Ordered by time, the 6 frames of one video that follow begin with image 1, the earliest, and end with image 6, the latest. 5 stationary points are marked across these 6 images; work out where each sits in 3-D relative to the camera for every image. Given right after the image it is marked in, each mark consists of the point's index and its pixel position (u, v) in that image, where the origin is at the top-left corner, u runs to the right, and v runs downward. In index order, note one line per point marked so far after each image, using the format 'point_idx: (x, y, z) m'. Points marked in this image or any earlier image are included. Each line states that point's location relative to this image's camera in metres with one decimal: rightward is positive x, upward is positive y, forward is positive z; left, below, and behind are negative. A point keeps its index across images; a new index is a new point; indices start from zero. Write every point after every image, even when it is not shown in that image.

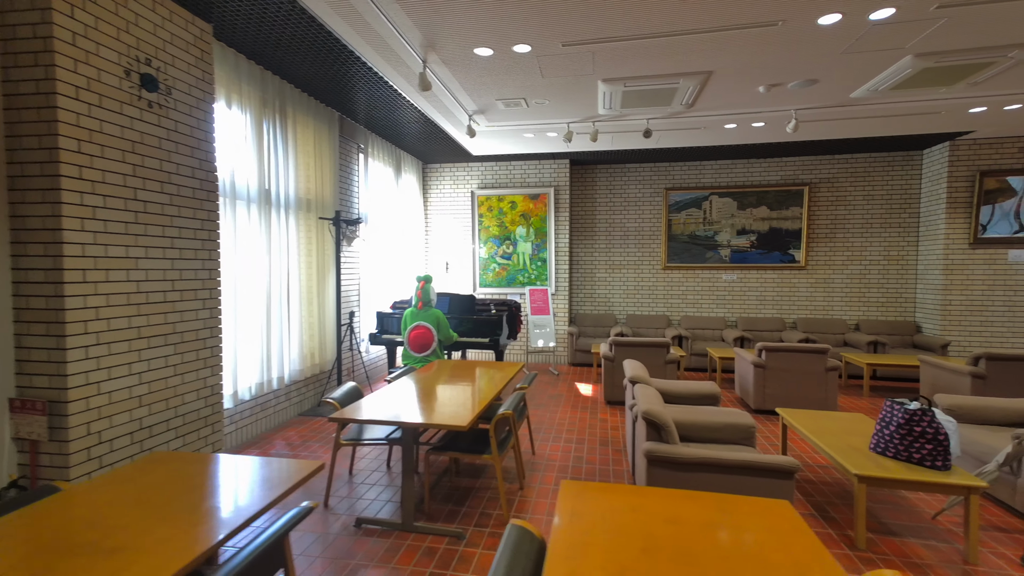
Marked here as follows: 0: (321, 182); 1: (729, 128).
0: (-2.1, +1.2, +4.8) m
1: (+2.6, +1.9, +5.3) m
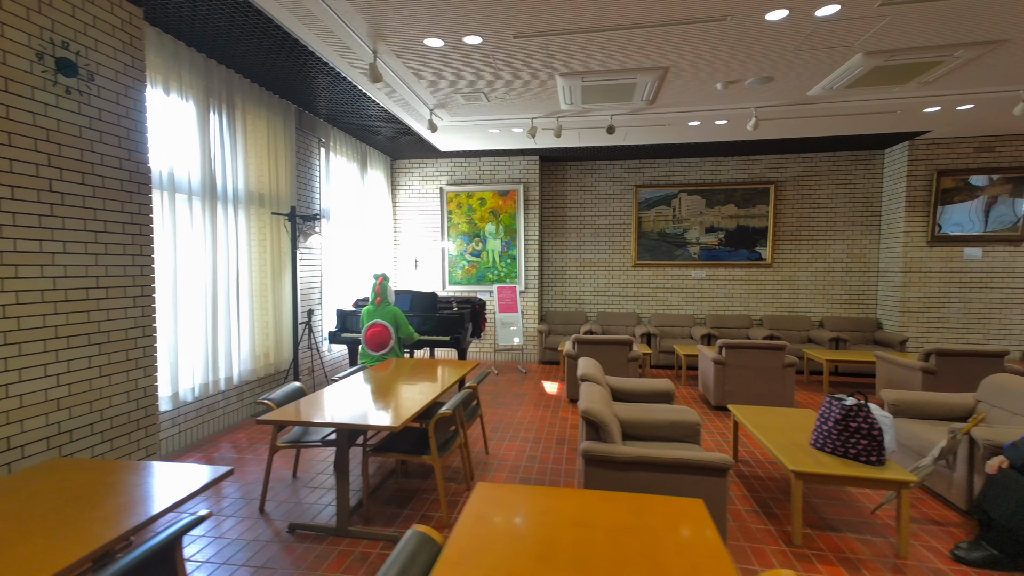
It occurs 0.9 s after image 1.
0: (-2.5, +1.2, +4.7) m
1: (+2.2, +2.0, +5.3) m
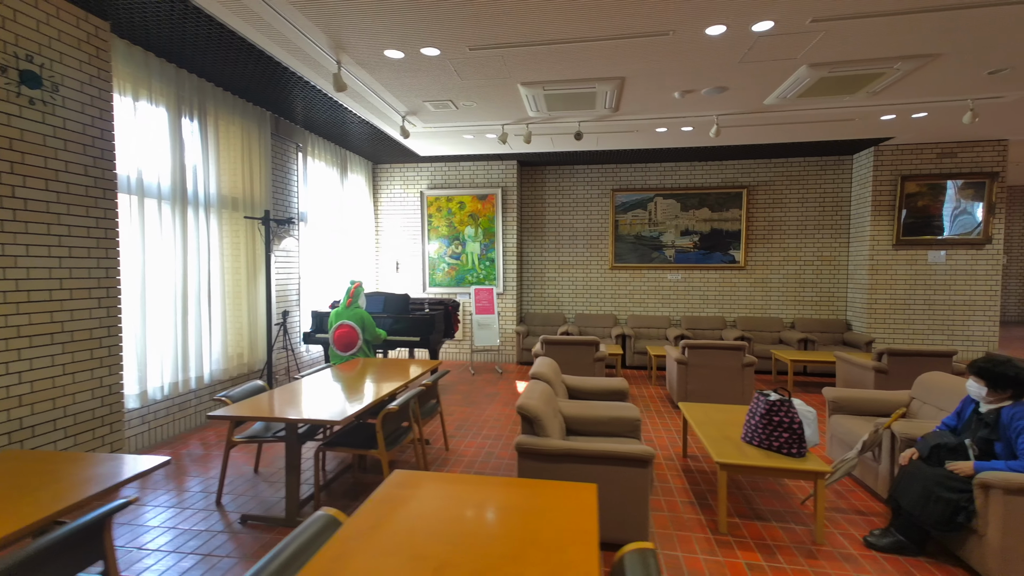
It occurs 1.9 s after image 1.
0: (-2.9, +1.2, +4.8) m
1: (+1.8, +1.9, +5.5) m
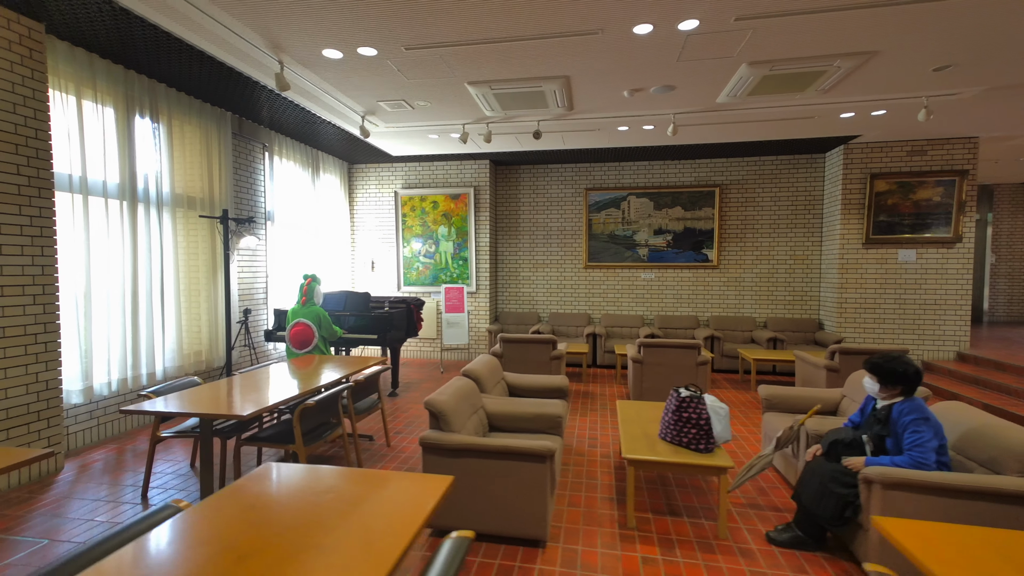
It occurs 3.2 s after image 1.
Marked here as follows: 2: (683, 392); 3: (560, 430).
0: (-3.4, +1.2, +4.9) m
1: (+1.4, +1.9, +5.5) m
2: (+1.0, -0.6, +2.7) m
3: (+0.3, -0.9, +3.0) m
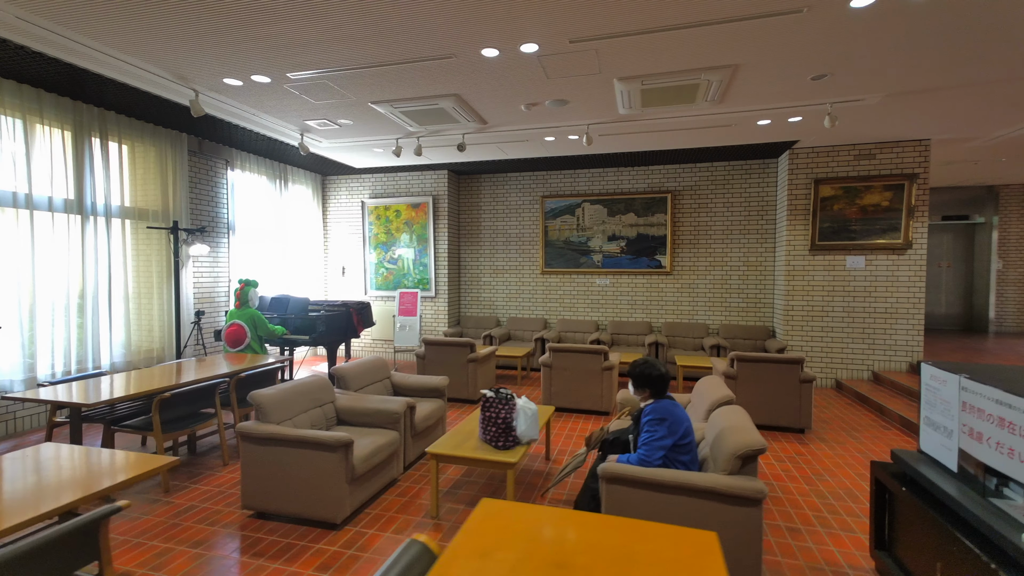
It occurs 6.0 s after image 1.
0: (-4.3, +1.1, +5.4) m
1: (+0.4, +1.9, +5.7) m
2: (-0.1, -0.7, +2.9) m
3: (-0.8, -1.0, +3.2) m
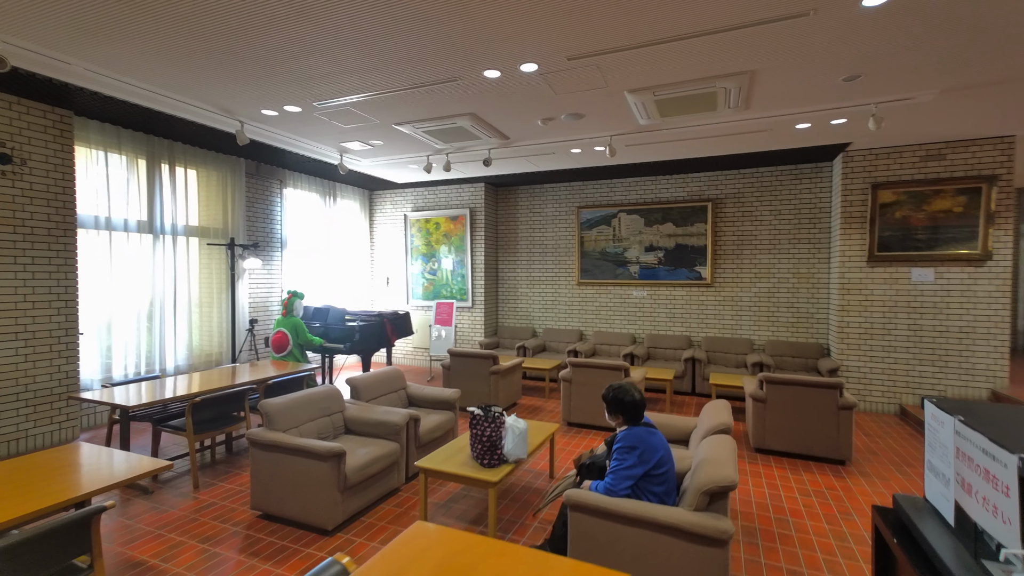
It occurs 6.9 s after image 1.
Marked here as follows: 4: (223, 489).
0: (-4.0, +1.0, +6.0) m
1: (+0.8, +1.7, +5.7) m
2: (-0.2, -0.8, +2.9) m
3: (-0.8, -1.1, +3.3) m
4: (-2.1, -1.5, +3.3) m
